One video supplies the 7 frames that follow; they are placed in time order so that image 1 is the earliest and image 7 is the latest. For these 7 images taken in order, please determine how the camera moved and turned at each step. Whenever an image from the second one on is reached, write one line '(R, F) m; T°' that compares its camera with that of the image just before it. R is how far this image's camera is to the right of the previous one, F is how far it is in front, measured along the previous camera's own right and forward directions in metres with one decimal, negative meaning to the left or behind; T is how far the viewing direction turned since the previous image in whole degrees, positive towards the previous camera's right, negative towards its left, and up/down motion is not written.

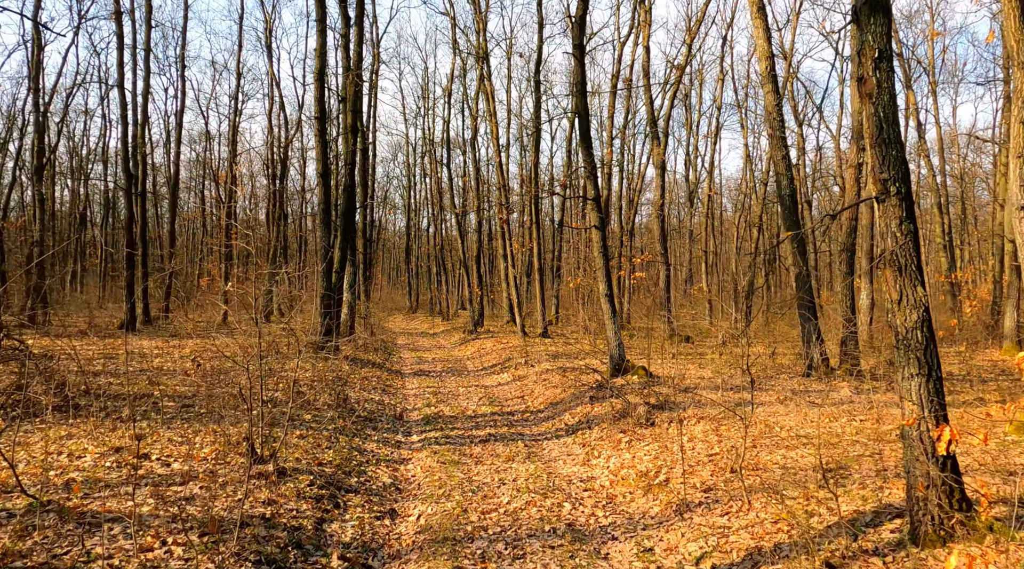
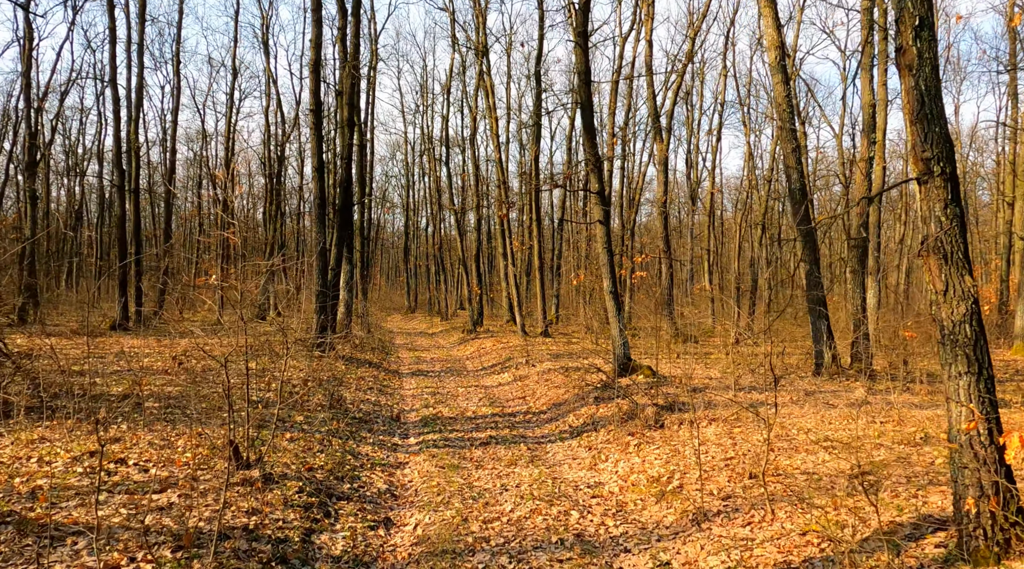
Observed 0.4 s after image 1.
(0.0, +0.5) m; 0°
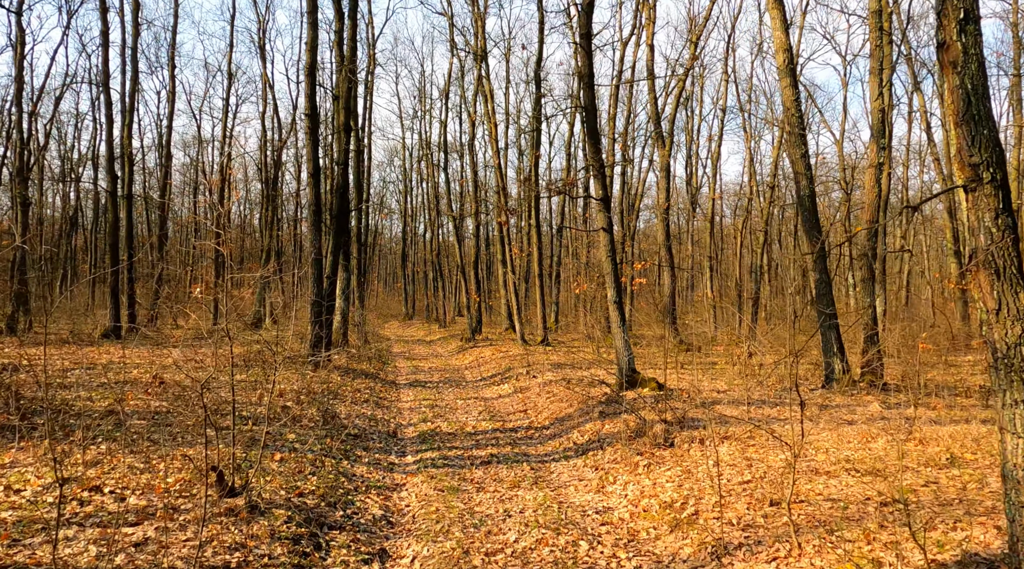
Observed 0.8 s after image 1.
(-0.1, +0.4) m; 0°
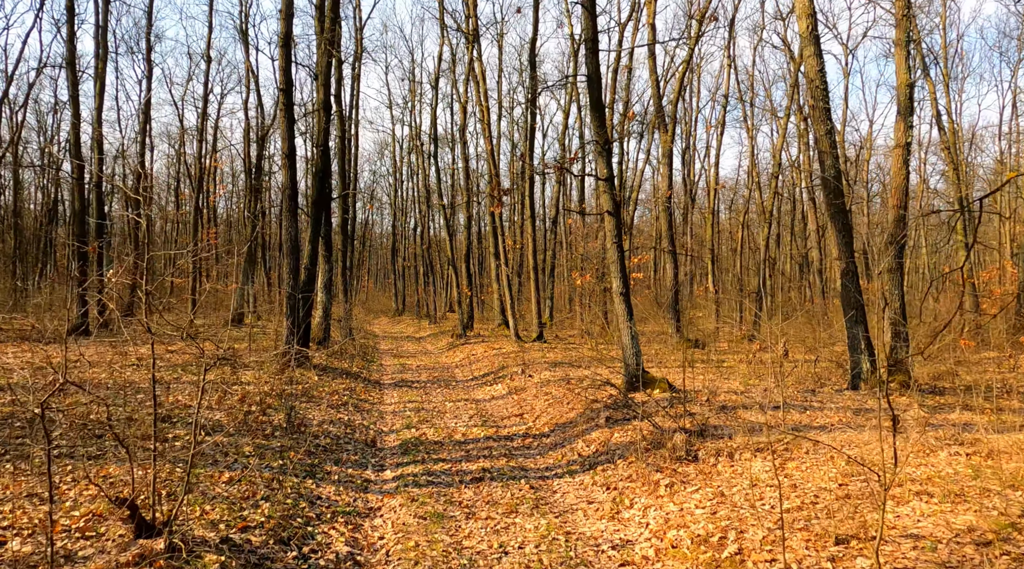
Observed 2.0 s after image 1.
(0.0, +1.3) m; +1°
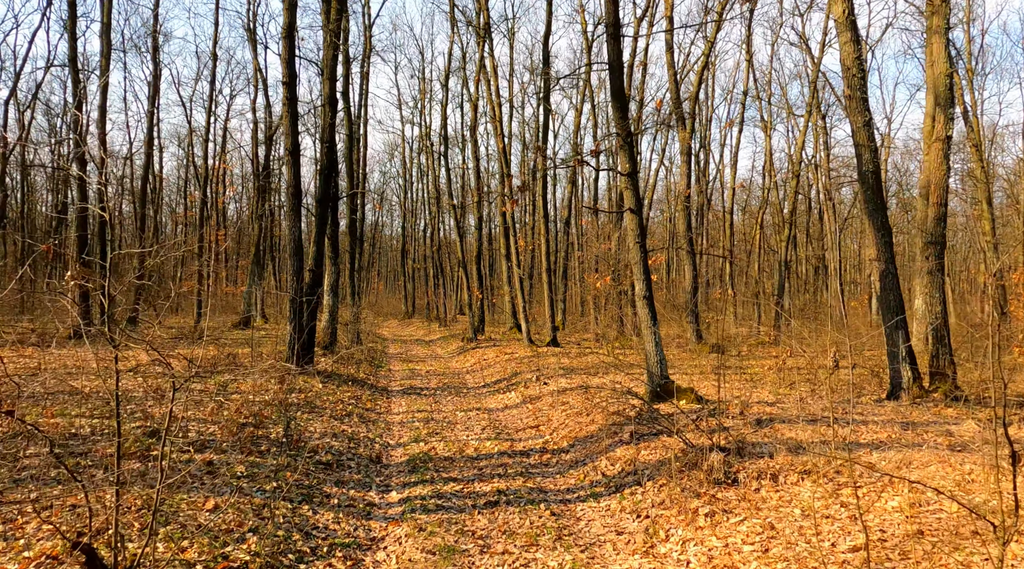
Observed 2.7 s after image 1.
(-0.1, +0.8) m; -1°
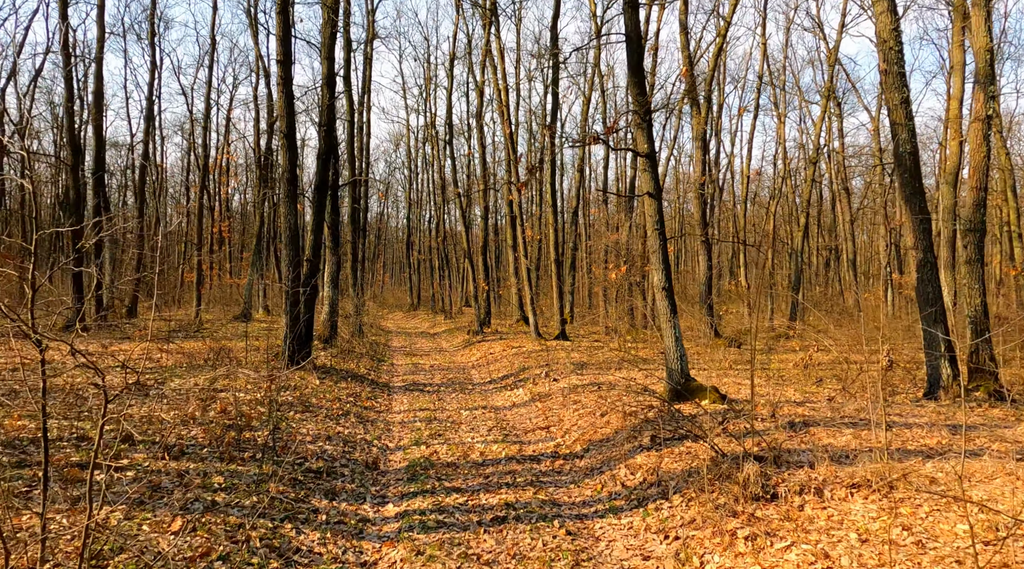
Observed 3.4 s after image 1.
(0.0, +0.8) m; 0°
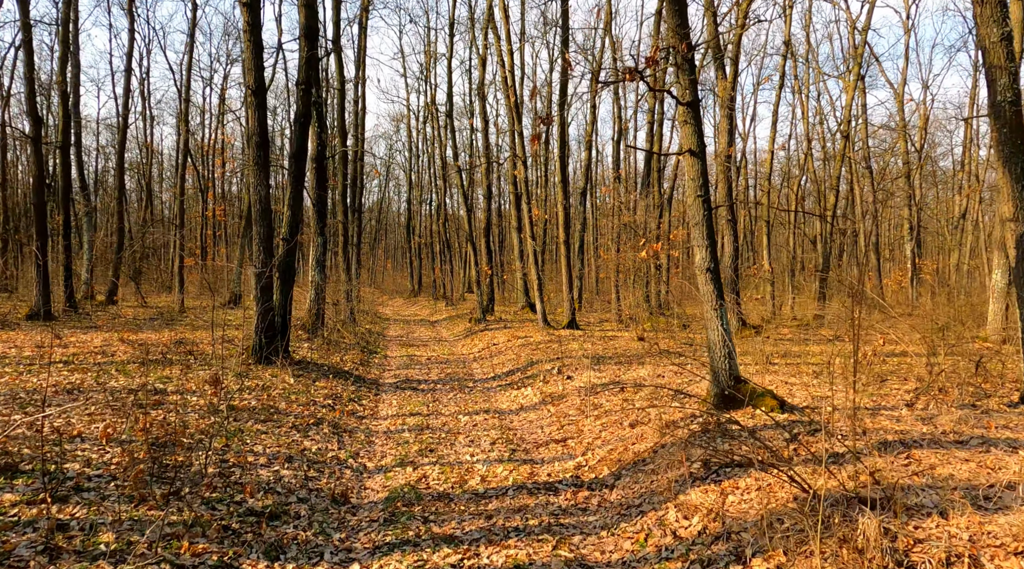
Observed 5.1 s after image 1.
(-0.1, +1.9) m; 0°
